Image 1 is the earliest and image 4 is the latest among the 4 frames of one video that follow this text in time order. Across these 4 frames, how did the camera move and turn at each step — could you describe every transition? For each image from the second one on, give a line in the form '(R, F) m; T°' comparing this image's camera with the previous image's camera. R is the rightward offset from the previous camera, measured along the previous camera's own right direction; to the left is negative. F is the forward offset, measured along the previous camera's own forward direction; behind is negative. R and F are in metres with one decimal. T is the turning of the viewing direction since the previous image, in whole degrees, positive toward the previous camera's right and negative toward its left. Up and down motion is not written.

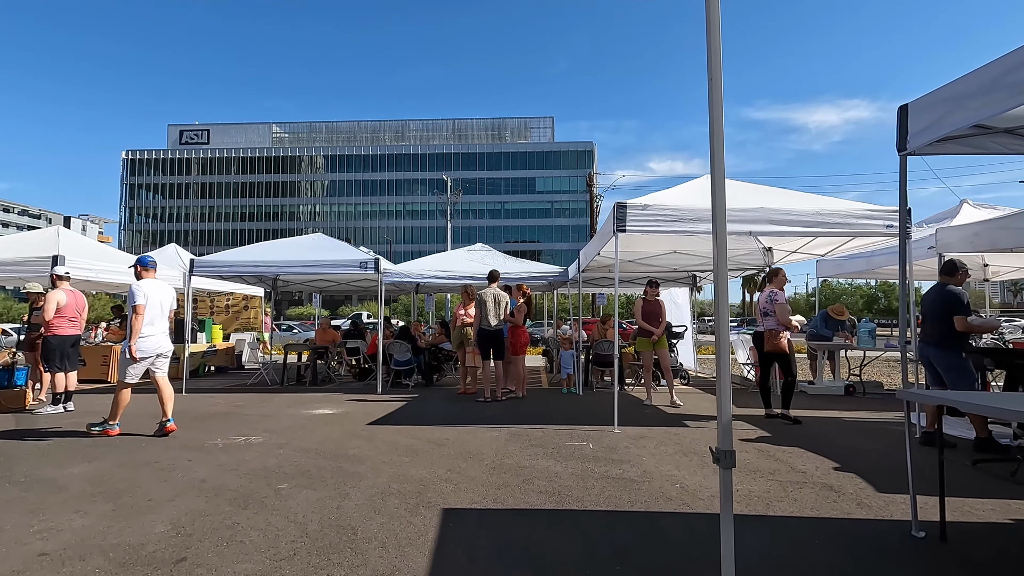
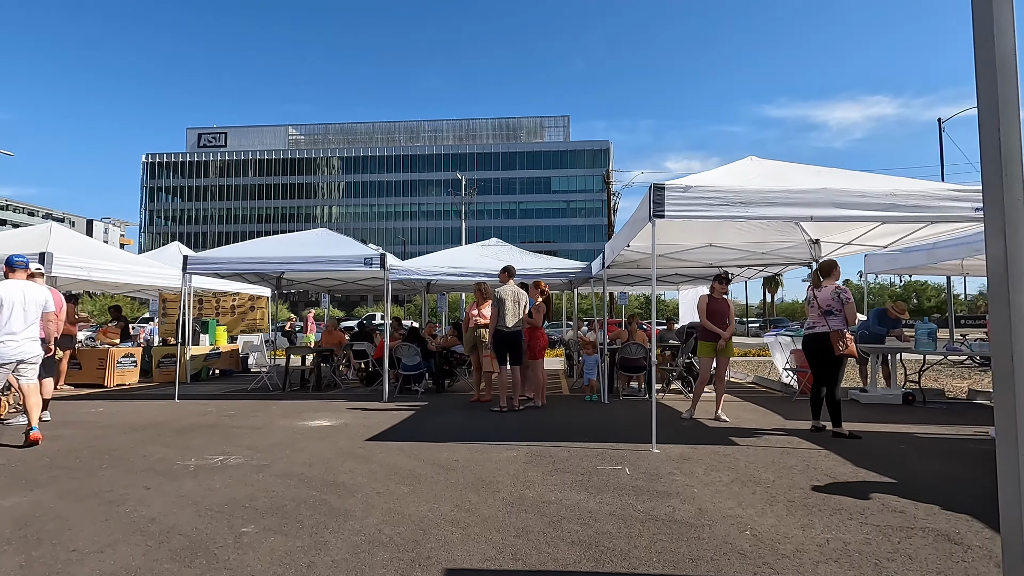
(0.0, +0.9) m; -2°
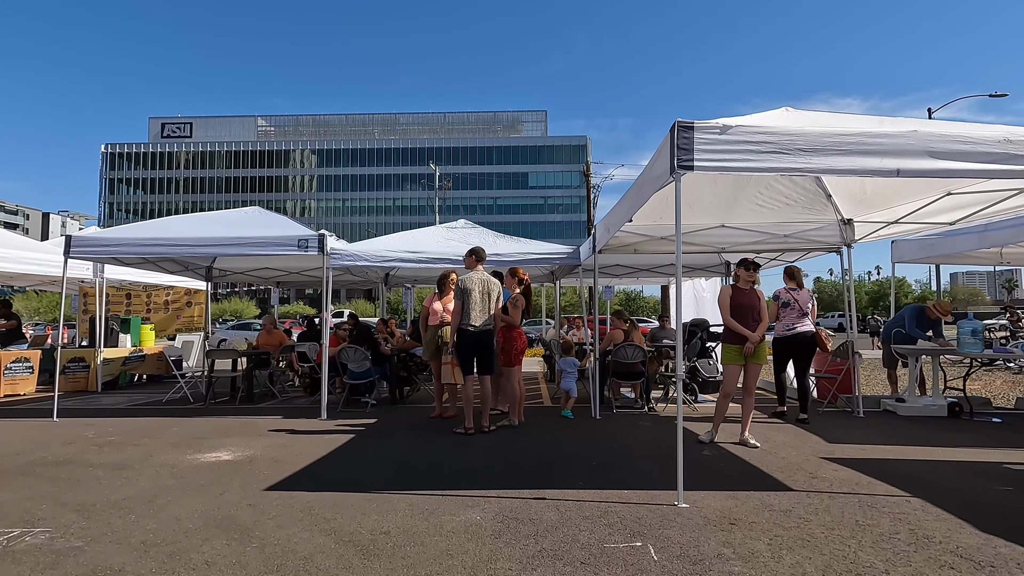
(+0.1, +1.8) m; +2°
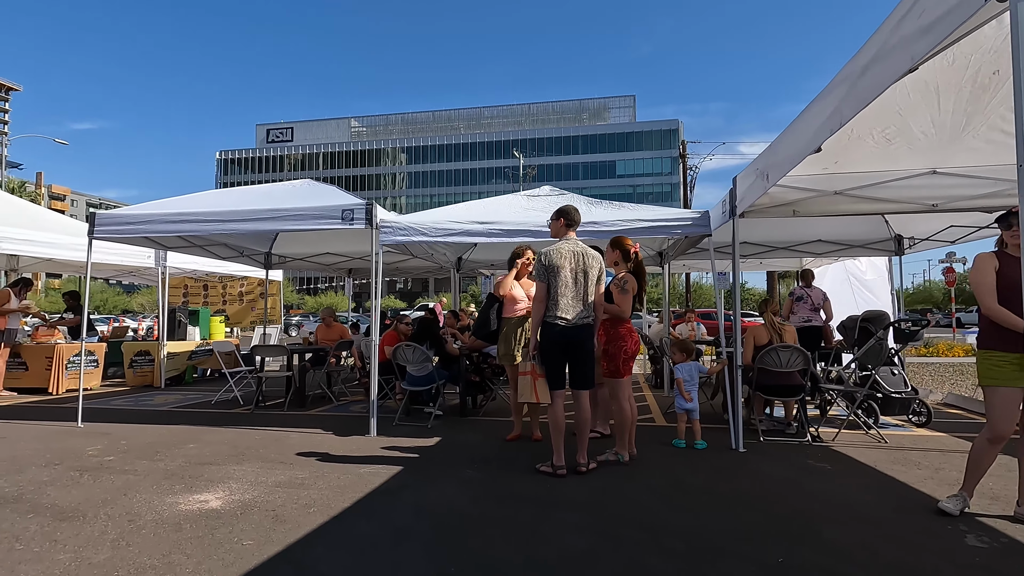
(-0.2, +1.9) m; -9°
